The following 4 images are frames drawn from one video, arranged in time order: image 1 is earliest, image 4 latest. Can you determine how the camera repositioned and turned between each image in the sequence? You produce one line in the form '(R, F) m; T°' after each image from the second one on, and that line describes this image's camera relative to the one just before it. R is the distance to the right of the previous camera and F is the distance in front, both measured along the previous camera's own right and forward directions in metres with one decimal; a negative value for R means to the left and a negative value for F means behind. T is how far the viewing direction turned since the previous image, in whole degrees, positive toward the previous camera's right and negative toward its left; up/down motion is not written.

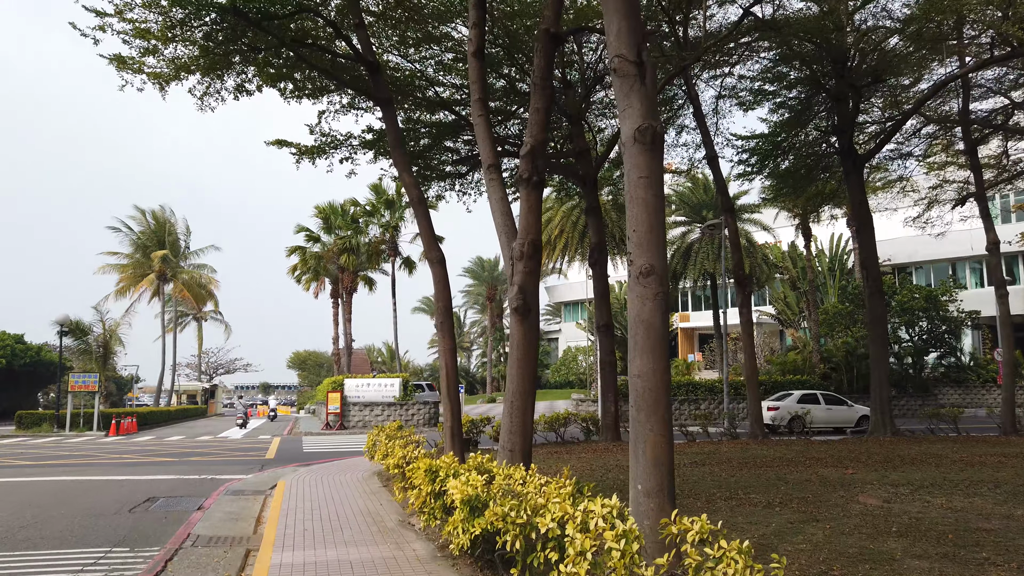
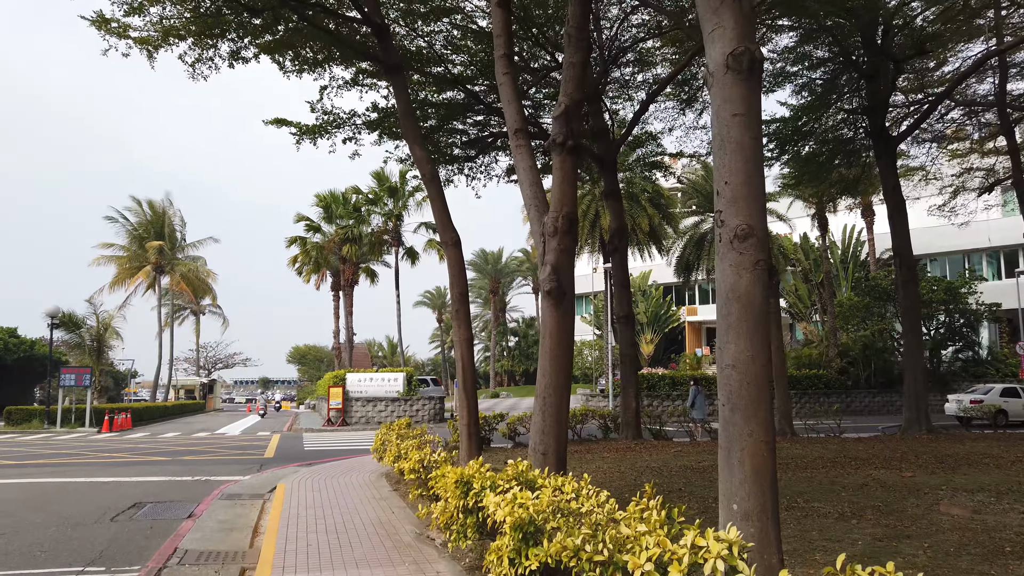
(-0.3, +0.8) m; 0°
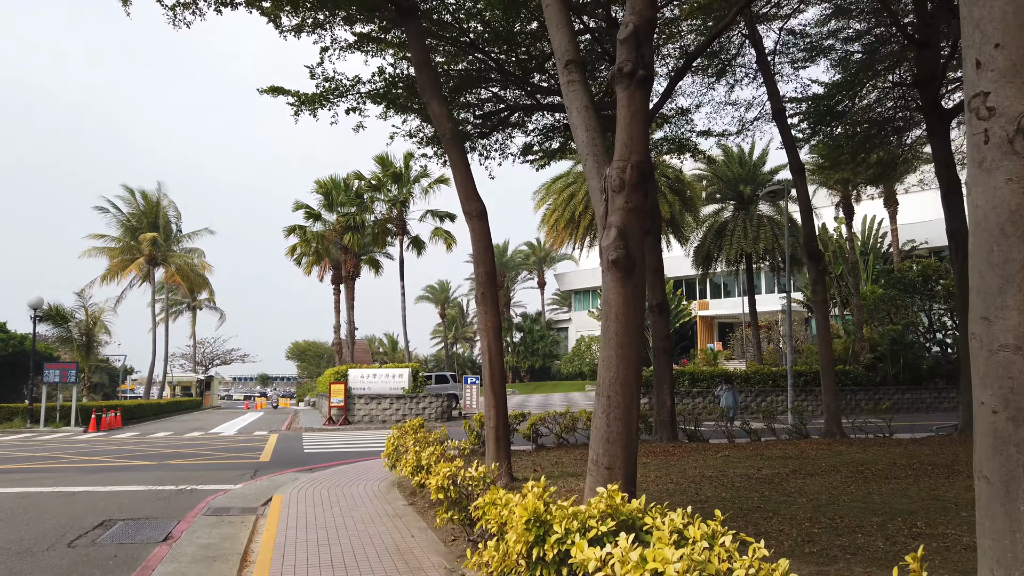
(-0.4, +1.3) m; 0°
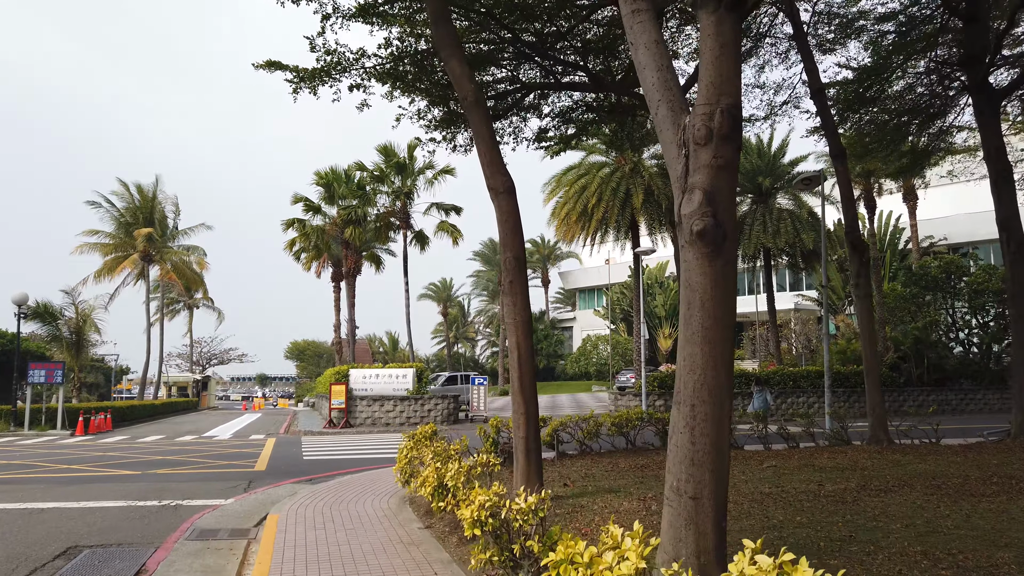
(-0.3, +1.0) m; 0°
